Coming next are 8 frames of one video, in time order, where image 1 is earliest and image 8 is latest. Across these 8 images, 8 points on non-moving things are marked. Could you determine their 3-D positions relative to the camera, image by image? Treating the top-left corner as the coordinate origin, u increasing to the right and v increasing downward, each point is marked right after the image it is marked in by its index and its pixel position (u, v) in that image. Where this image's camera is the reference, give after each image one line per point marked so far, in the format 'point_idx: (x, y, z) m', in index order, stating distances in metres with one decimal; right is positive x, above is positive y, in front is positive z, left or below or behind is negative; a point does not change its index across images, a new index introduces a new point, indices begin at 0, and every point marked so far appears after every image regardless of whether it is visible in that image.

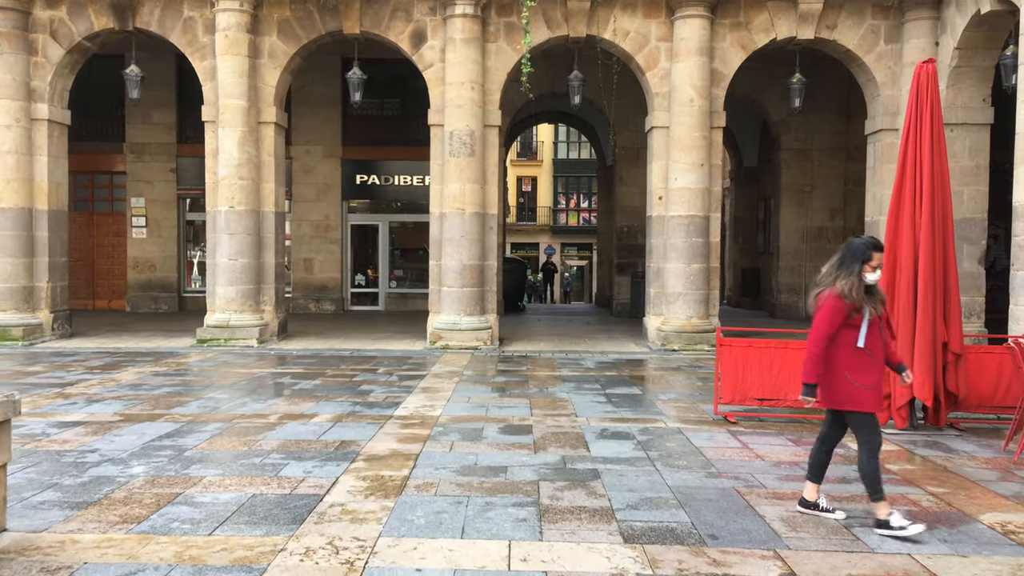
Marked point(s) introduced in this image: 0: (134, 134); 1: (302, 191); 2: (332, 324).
0: (-7.7, +3.2, +17.5) m
1: (-4.4, +2.0, +17.8) m
2: (-3.3, -0.6, +15.6) m
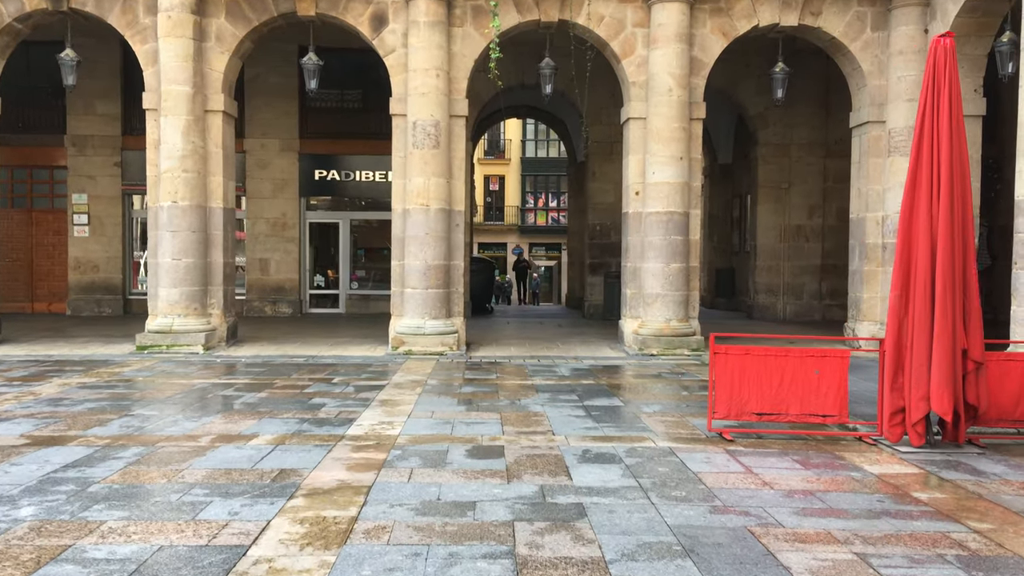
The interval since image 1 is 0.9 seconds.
0: (-8.3, +3.1, +16.4) m
1: (-5.0, +2.0, +16.8) m
2: (-3.8, -0.7, +14.6) m
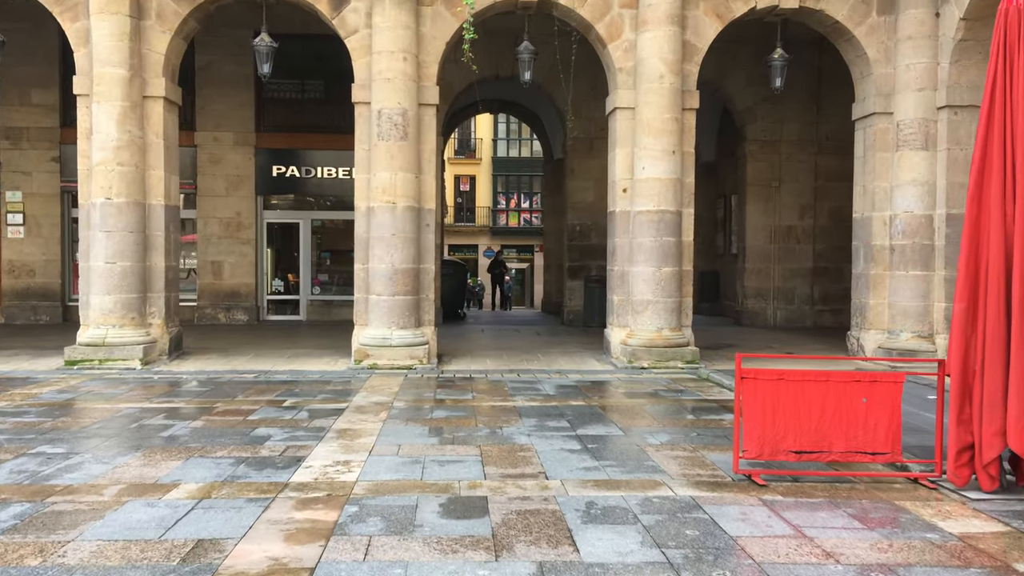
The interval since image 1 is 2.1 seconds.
0: (-8.8, +3.0, +15.0) m
1: (-5.5, +1.9, +15.5) m
2: (-4.2, -0.8, +13.3) m
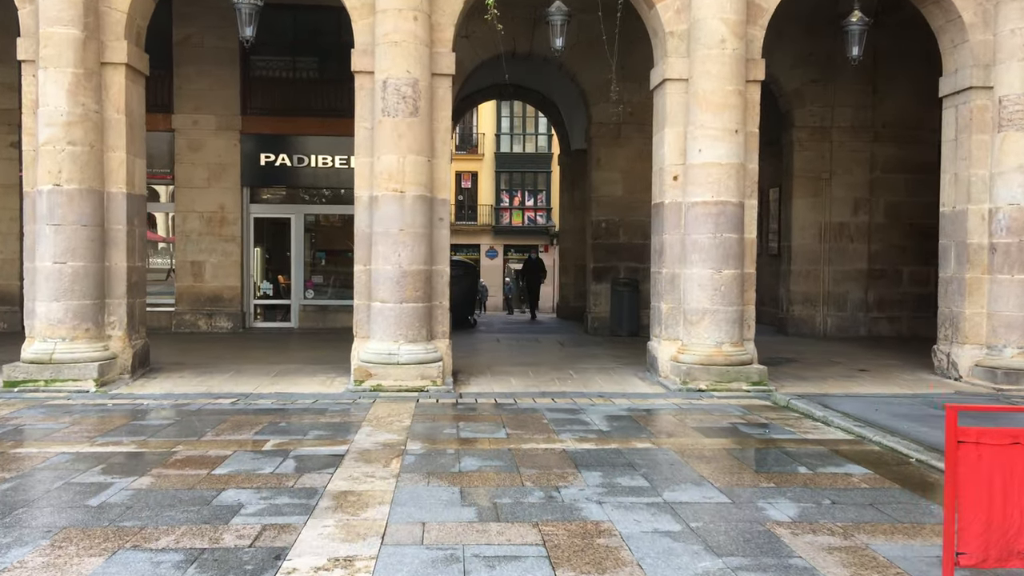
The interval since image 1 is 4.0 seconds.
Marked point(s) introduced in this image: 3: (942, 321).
0: (-8.5, +3.0, +13.2) m
1: (-5.2, +1.8, +13.7) m
2: (-3.9, -0.8, +11.6) m
3: (+4.9, -0.4, +9.8) m
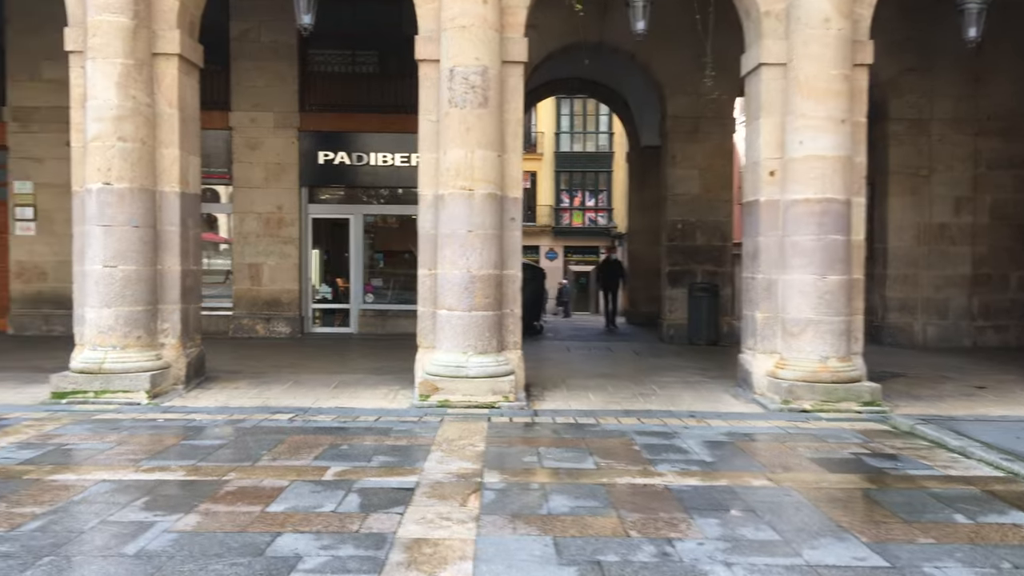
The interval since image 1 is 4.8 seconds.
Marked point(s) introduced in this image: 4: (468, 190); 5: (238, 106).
0: (-7.4, +2.9, +12.9) m
1: (-4.1, +1.8, +13.2) m
2: (-3.0, -0.9, +11.0) m
3: (+5.7, -0.5, +8.7) m
4: (-0.4, +0.9, +8.1) m
5: (-4.2, +2.8, +13.1) m
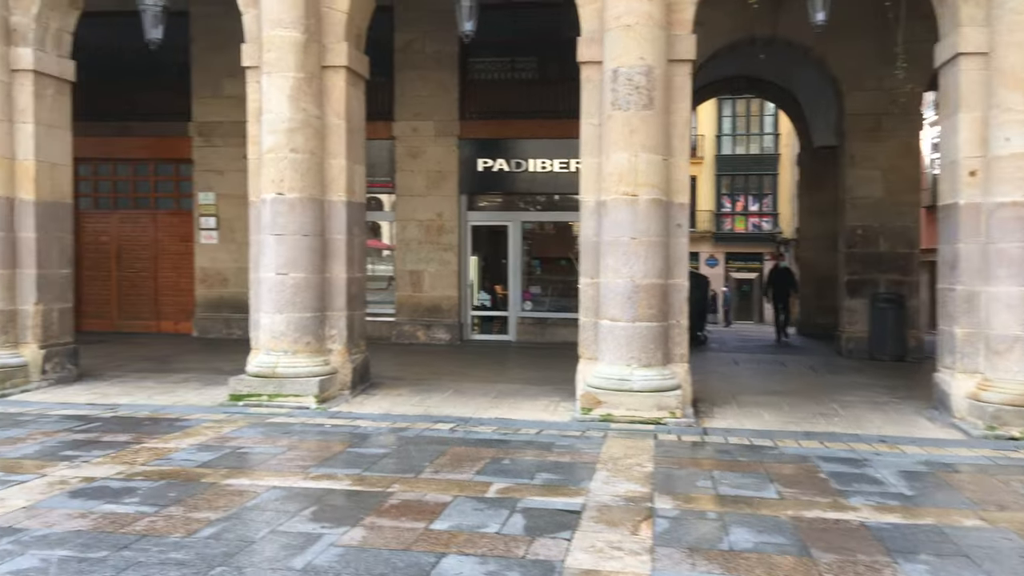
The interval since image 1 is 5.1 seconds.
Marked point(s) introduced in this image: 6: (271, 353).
0: (-5.0, +2.9, +13.7) m
1: (-1.6, +1.7, +13.4) m
2: (-0.9, -1.0, +11.1) m
3: (+7.3, -0.6, +7.2) m
4: (+1.1, +0.8, +7.7) m
5: (-1.7, +2.7, +13.4) m
6: (-2.4, -0.6, +8.4) m
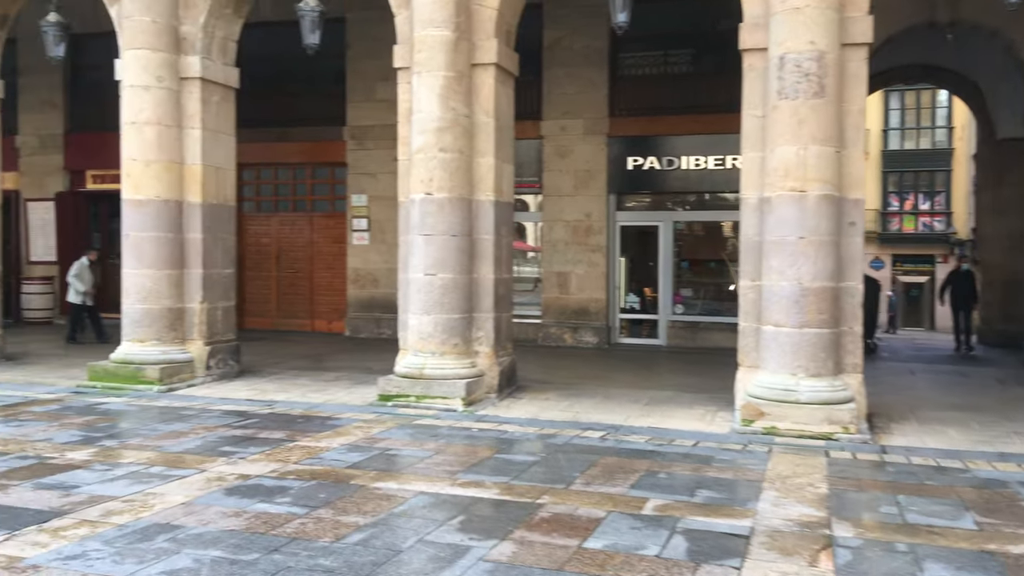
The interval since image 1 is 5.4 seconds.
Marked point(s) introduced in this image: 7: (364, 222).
0: (-2.5, +2.9, +14.1) m
1: (+0.7, +1.7, +13.2) m
2: (+0.9, -1.0, +10.8) m
3: (+8.4, -0.7, +5.6) m
4: (+2.4, +0.8, +7.1) m
5: (+0.6, +2.7, +13.2) m
6: (-0.9, -0.6, +8.4) m
7: (-2.4, +1.1, +14.1) m
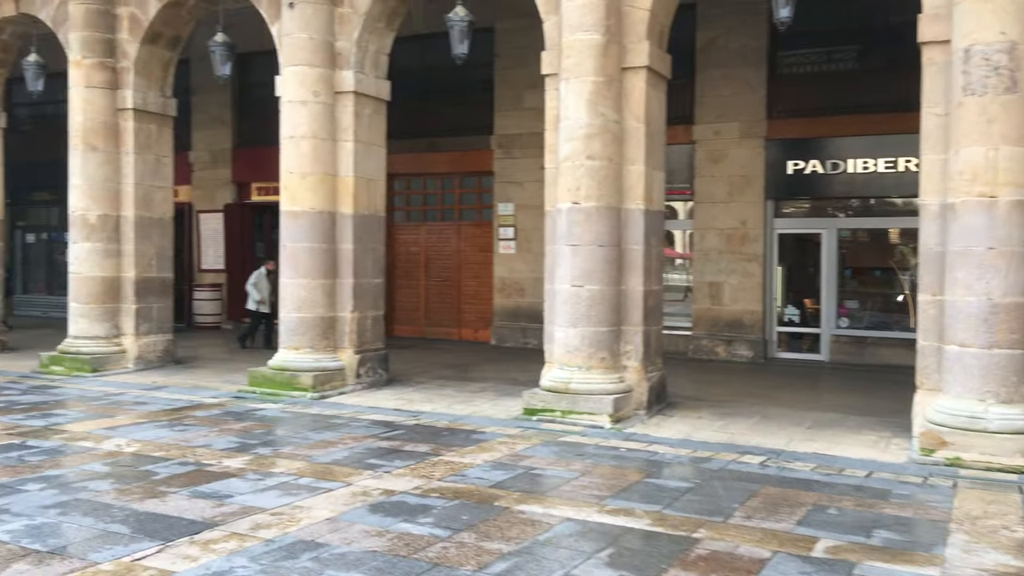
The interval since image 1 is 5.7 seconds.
0: (-0.1, +2.7, +14.0) m
1: (+2.9, +1.5, +12.7) m
2: (+2.7, -1.1, +10.2) m
3: (+9.2, -0.8, +3.8) m
4: (+3.6, +0.7, +6.4) m
5: (+2.8, +2.5, +12.7) m
6: (+0.5, -0.8, +8.1) m
7: (0.0, +0.9, +14.0) m
